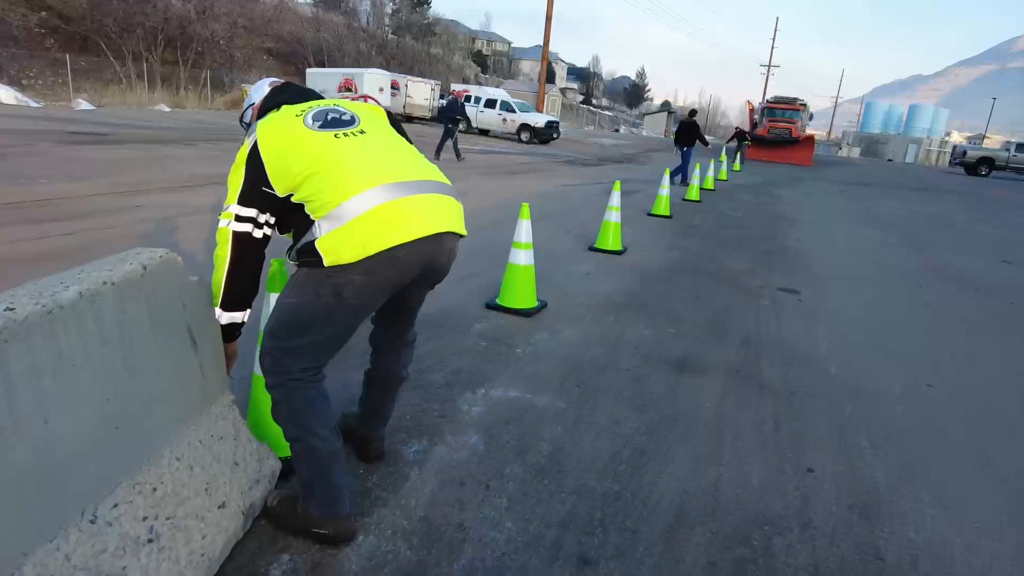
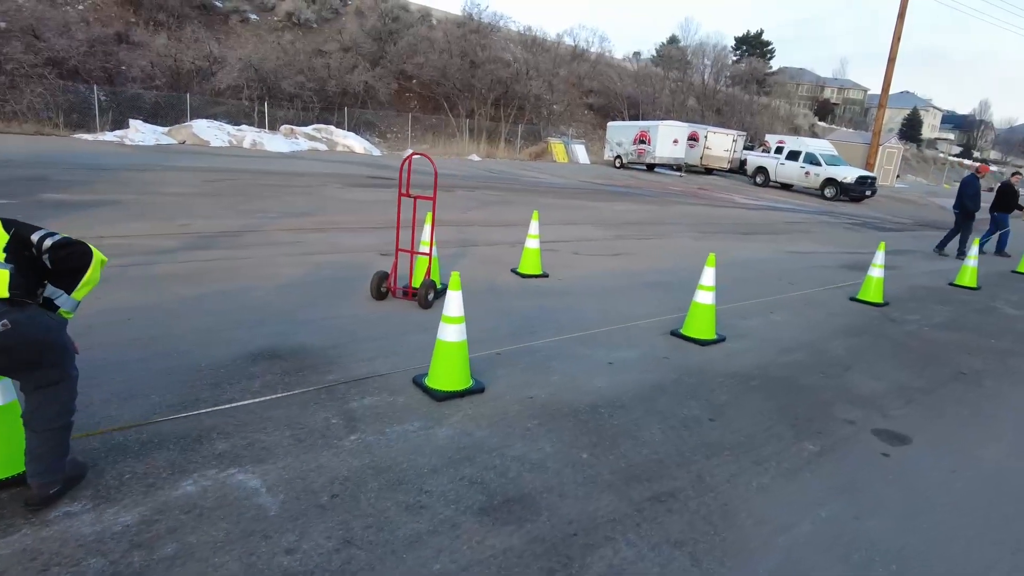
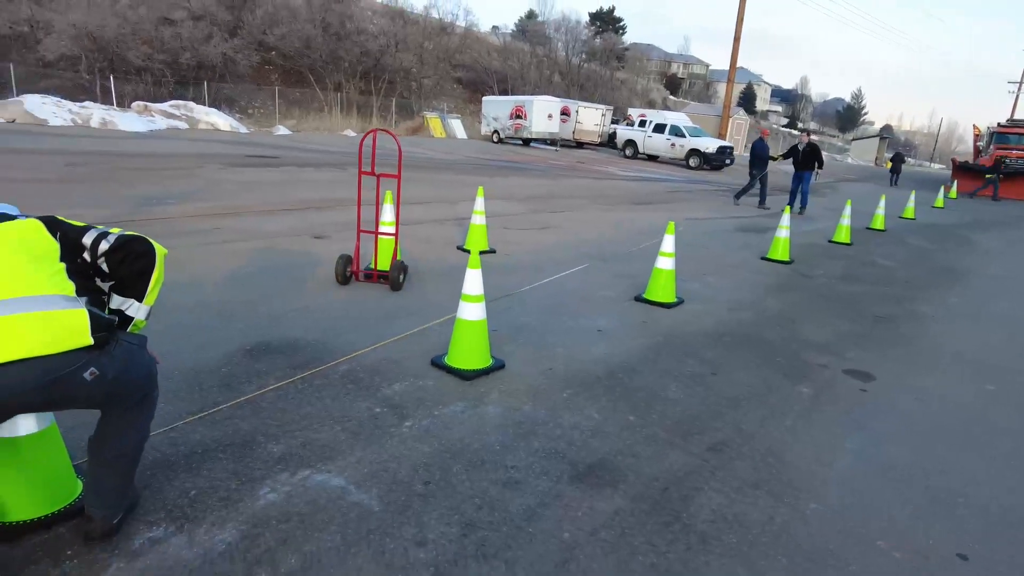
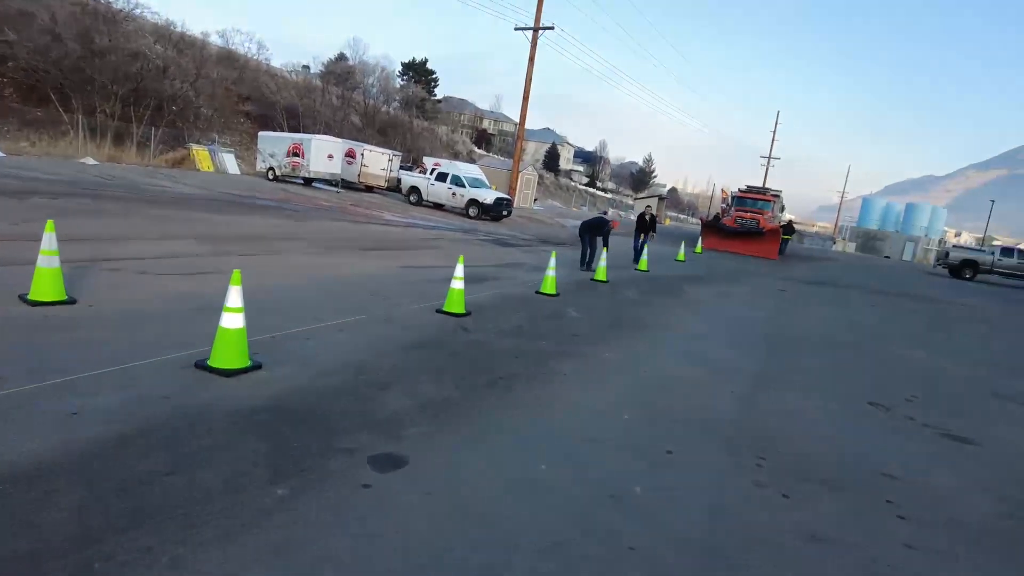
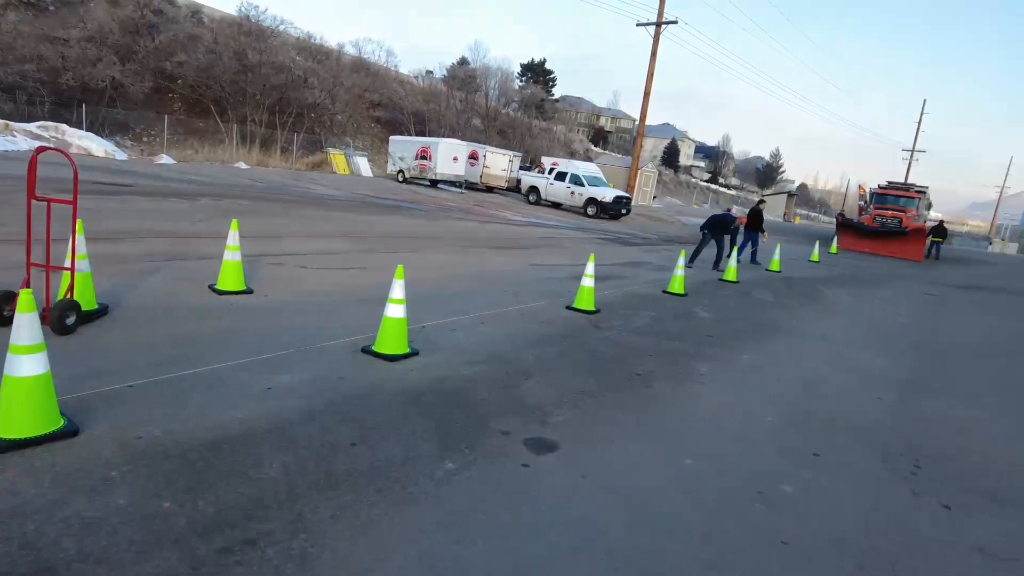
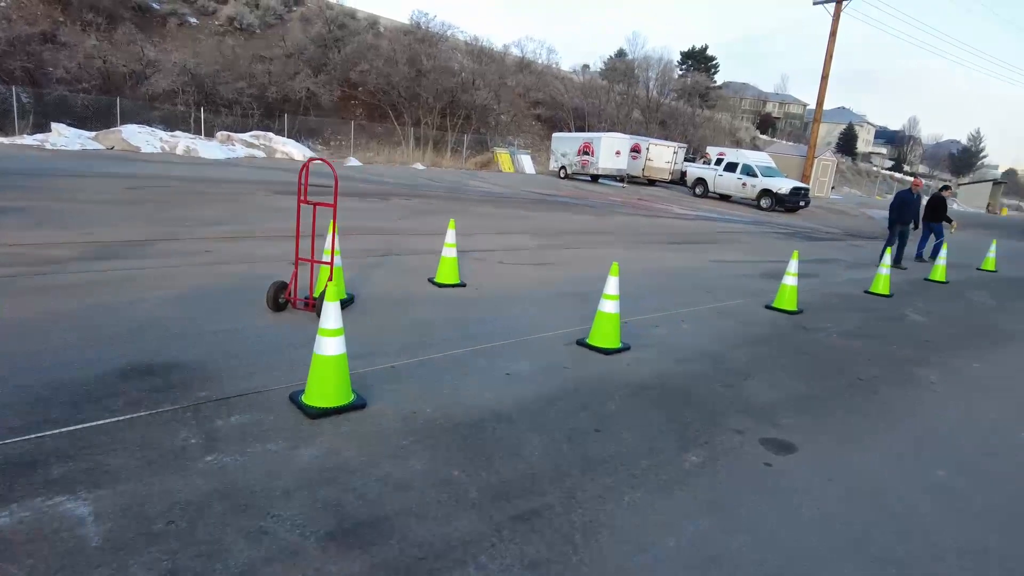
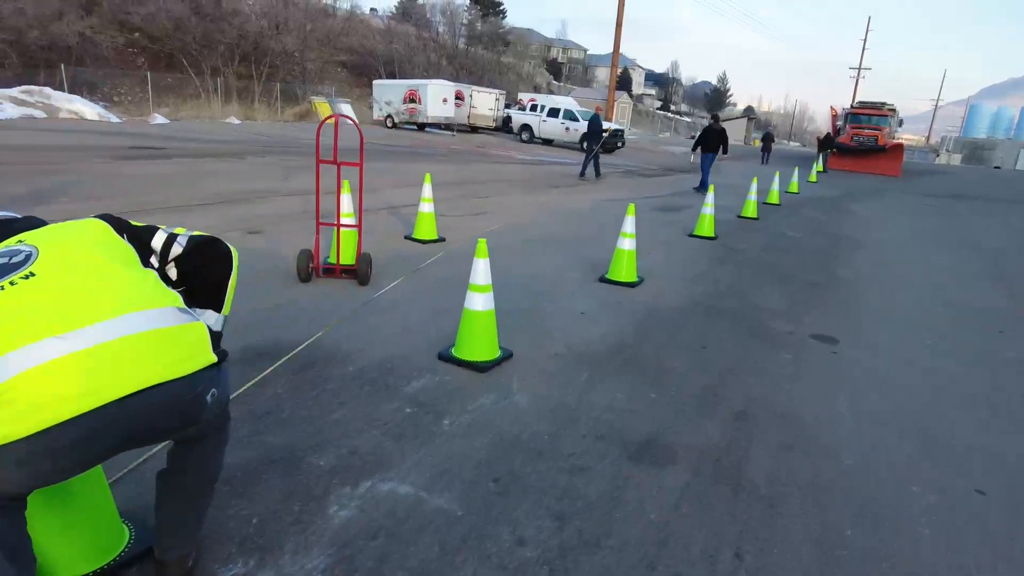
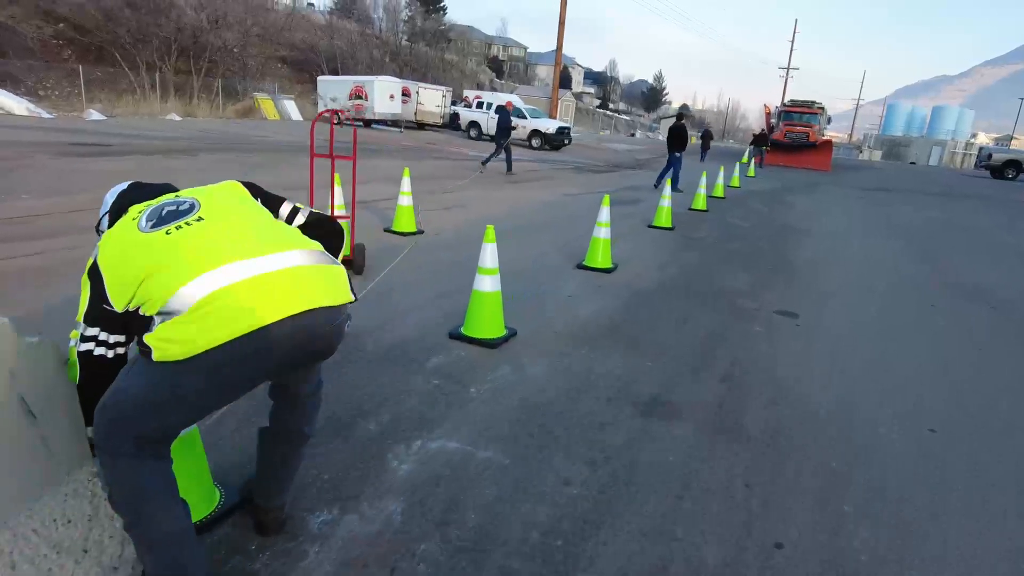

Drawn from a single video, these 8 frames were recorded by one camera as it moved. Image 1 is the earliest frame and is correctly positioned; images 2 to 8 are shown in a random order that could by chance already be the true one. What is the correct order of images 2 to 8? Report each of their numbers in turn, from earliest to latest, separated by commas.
8, 7, 3, 2, 6, 5, 4
